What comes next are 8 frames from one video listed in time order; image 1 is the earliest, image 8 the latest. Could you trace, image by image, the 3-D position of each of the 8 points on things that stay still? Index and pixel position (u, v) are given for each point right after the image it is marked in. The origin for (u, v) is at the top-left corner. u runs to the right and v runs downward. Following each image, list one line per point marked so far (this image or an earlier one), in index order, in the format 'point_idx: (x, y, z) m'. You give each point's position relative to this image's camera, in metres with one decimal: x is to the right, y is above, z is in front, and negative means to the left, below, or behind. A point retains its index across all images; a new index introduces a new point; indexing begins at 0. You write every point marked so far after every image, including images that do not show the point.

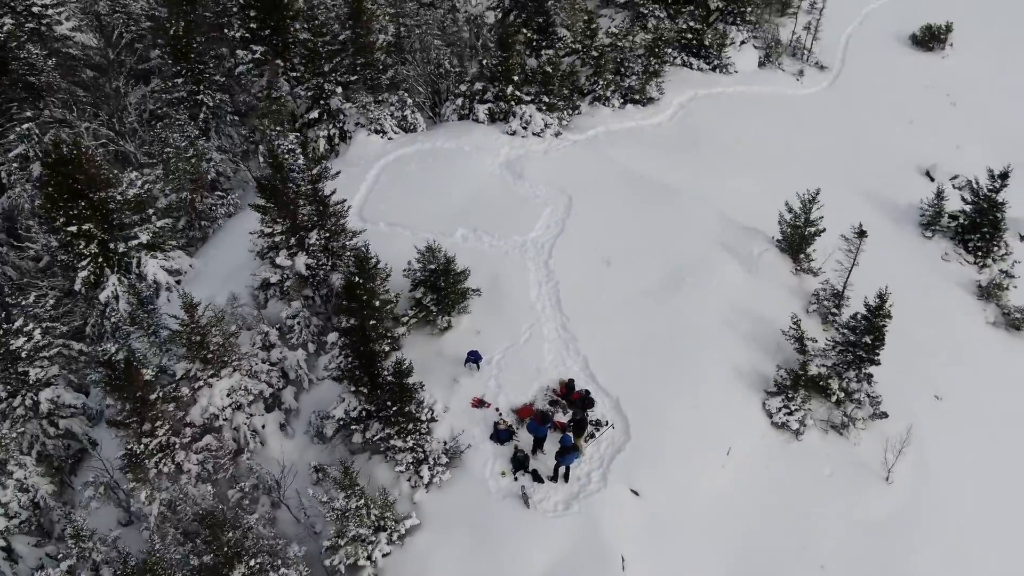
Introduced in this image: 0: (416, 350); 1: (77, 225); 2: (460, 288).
0: (-2.2, -1.5, +17.2) m
1: (-10.0, +1.5, +17.7) m
2: (-1.2, 0.0, +17.2) m
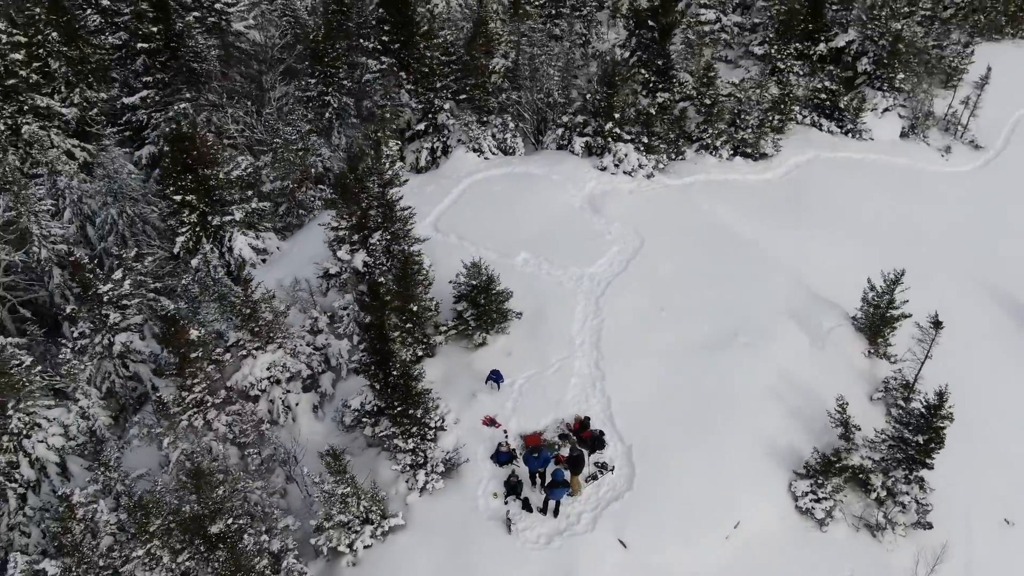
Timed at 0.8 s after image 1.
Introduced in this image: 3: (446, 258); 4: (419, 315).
0: (-1.6, -1.8, +17.7) m
1: (-8.5, +2.4, +19.9) m
2: (-0.3, -0.5, +17.5) m
3: (-1.8, +0.6, +19.8) m
4: (-2.2, -0.6, +17.3) m
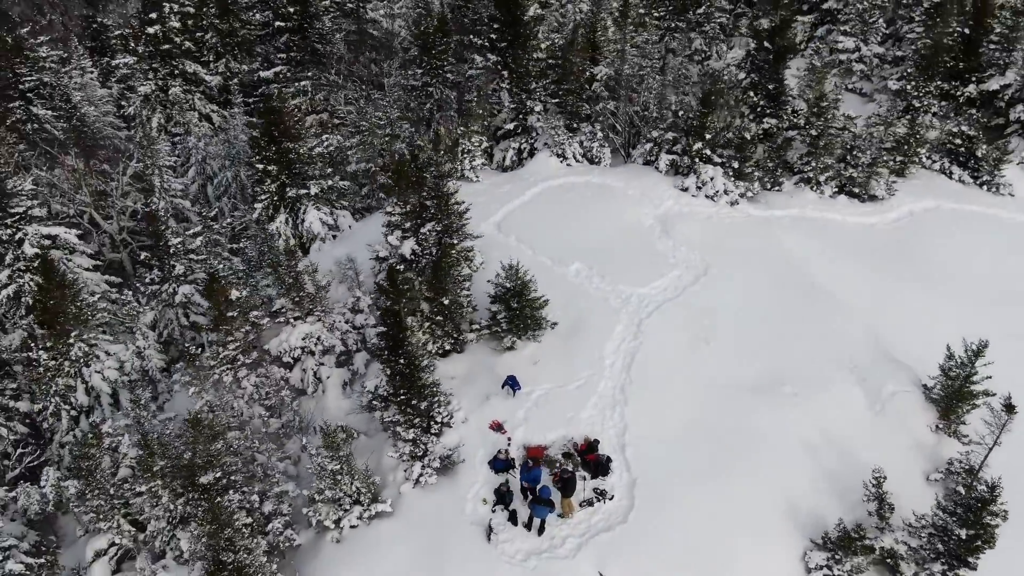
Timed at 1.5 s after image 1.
0: (-1.0, -1.7, +17.6) m
1: (-6.7, +3.4, +21.0) m
2: (+0.4, -0.6, +17.2) m
3: (-0.5, +0.6, +19.7) m
4: (-1.4, -0.5, +17.3) m
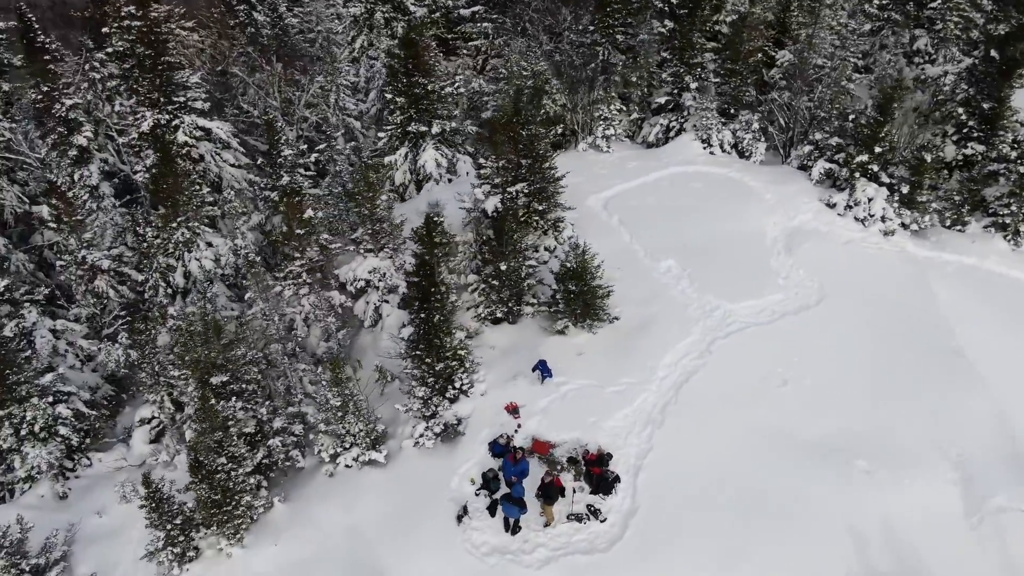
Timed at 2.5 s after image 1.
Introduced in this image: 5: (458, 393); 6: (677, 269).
0: (+0.1, -1.0, +16.5) m
1: (-3.2, +5.2, +21.0) m
2: (+1.5, -0.3, +15.7) m
3: (+1.7, +1.1, +18.3) m
4: (-0.1, +0.3, +16.3) m
5: (-1.1, -2.1, +15.2) m
6: (+3.8, +0.4, +17.4) m
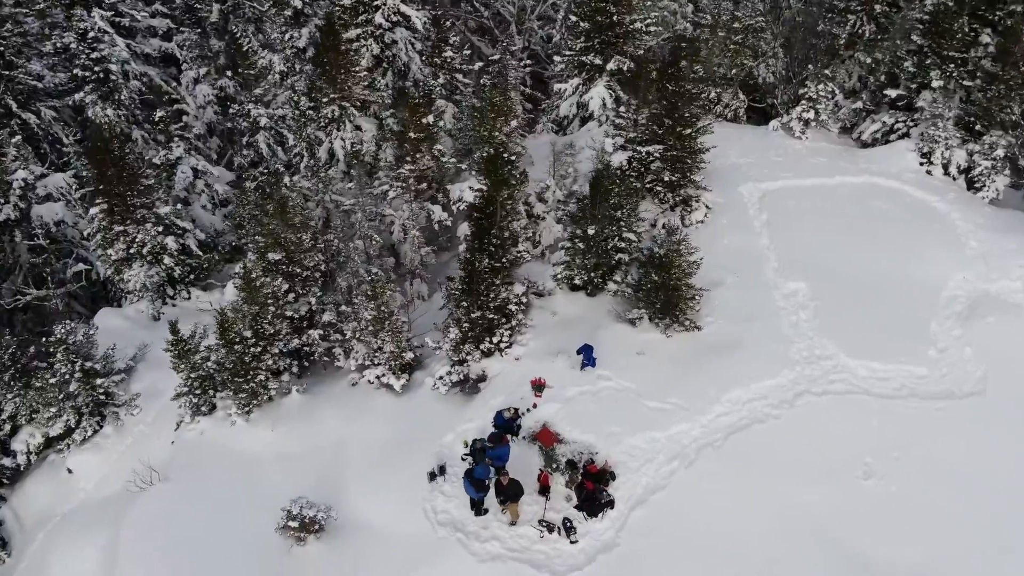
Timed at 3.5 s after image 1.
0: (+1.4, -0.4, +14.7) m
1: (+1.7, +6.7, +19.1) m
2: (+2.7, -0.2, +13.4) m
3: (+4.1, +1.2, +15.6) m
4: (+1.5, +0.9, +14.4) m
5: (-0.4, -1.1, +14.0) m
6: (+5.5, -0.1, +14.2) m
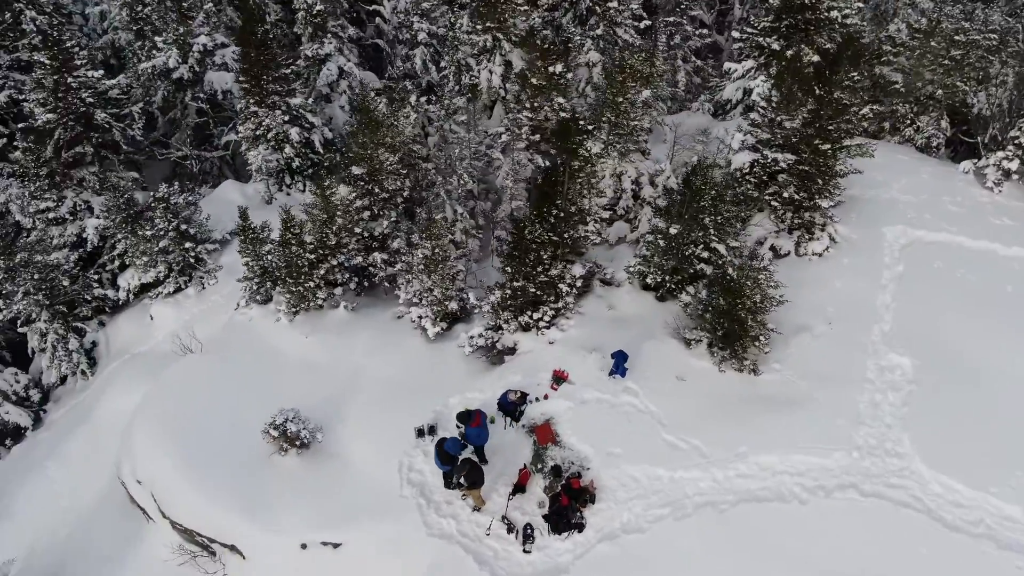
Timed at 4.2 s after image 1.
0: (+2.3, -0.5, +13.2) m
1: (+5.6, +6.4, +16.7) m
2: (+3.2, -0.6, +11.6) m
3: (+5.5, +0.3, +13.3) m
4: (+2.7, +0.8, +12.7) m
5: (+0.3, -0.6, +13.0) m
6: (+6.0, -1.3, +11.7) m
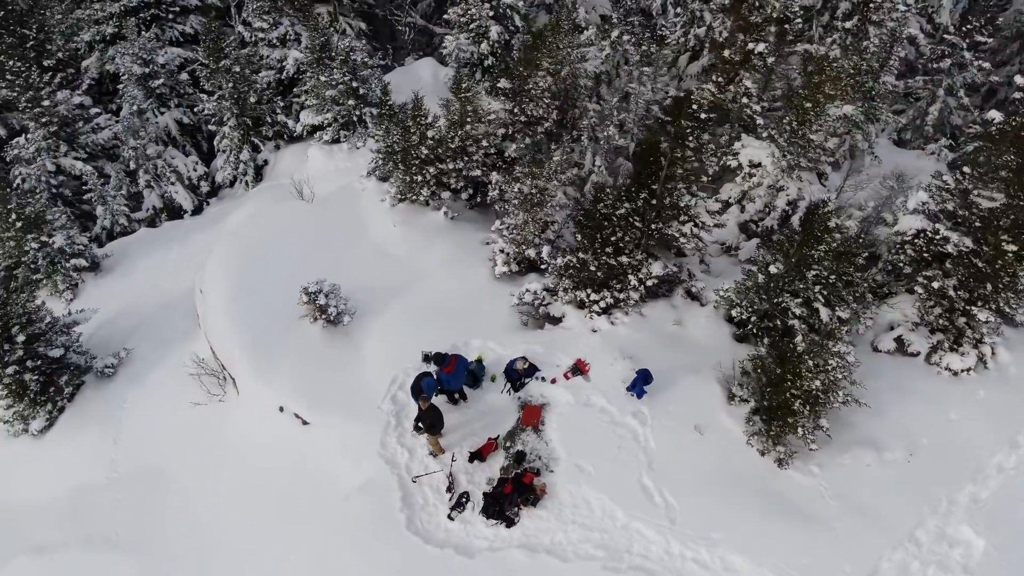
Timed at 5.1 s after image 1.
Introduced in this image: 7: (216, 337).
0: (+3.0, -0.9, +11.4) m
1: (+9.6, +4.1, +12.8) m
2: (+3.2, -1.4, +9.7) m
3: (+6.1, -1.4, +10.5) m
4: (+3.6, +0.1, +10.7) m
5: (+1.1, -0.2, +11.8) m
6: (+5.4, -3.2, +9.1) m
7: (-4.9, -0.8, +12.8) m
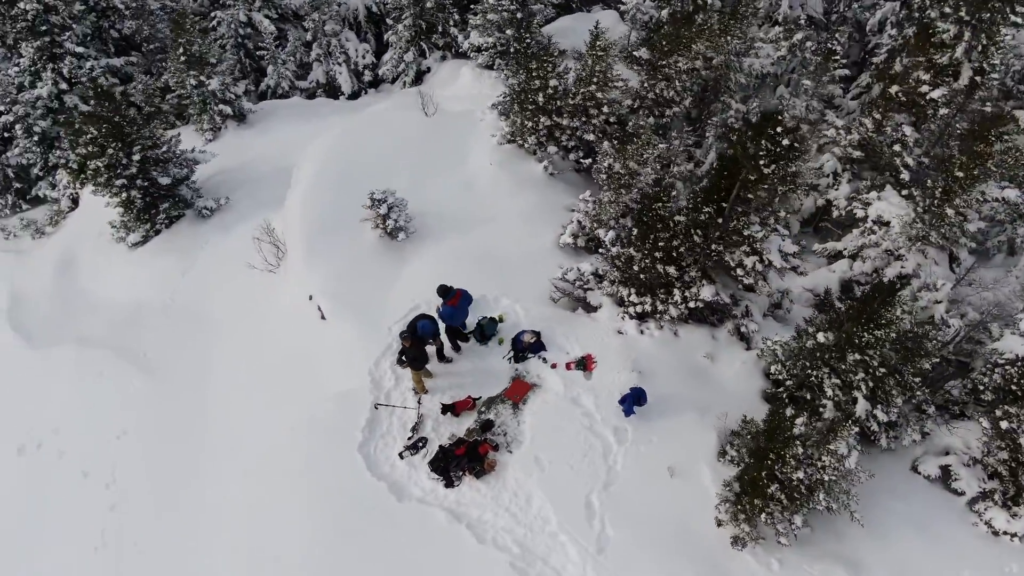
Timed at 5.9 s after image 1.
0: (+3.0, -1.5, +10.3) m
1: (+11.0, +1.0, +9.7) m
2: (+2.6, -2.1, +8.6) m
3: (+5.4, -3.0, +8.7) m
4: (+3.7, -0.8, +9.4) m
5: (+1.6, -0.2, +11.0) m
6: (+3.9, -4.5, +7.7) m
7: (-3.9, +1.3, +13.4) m
